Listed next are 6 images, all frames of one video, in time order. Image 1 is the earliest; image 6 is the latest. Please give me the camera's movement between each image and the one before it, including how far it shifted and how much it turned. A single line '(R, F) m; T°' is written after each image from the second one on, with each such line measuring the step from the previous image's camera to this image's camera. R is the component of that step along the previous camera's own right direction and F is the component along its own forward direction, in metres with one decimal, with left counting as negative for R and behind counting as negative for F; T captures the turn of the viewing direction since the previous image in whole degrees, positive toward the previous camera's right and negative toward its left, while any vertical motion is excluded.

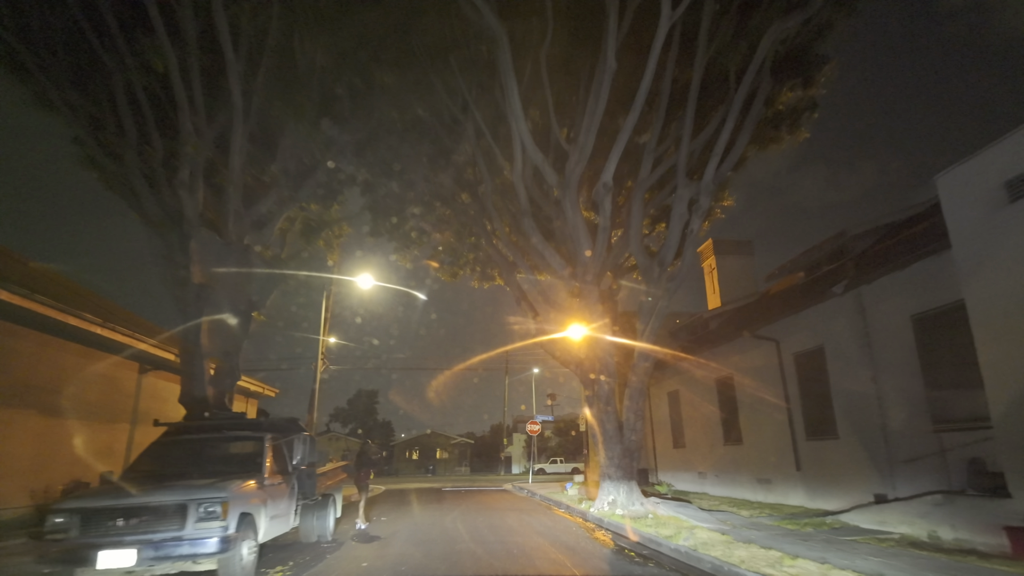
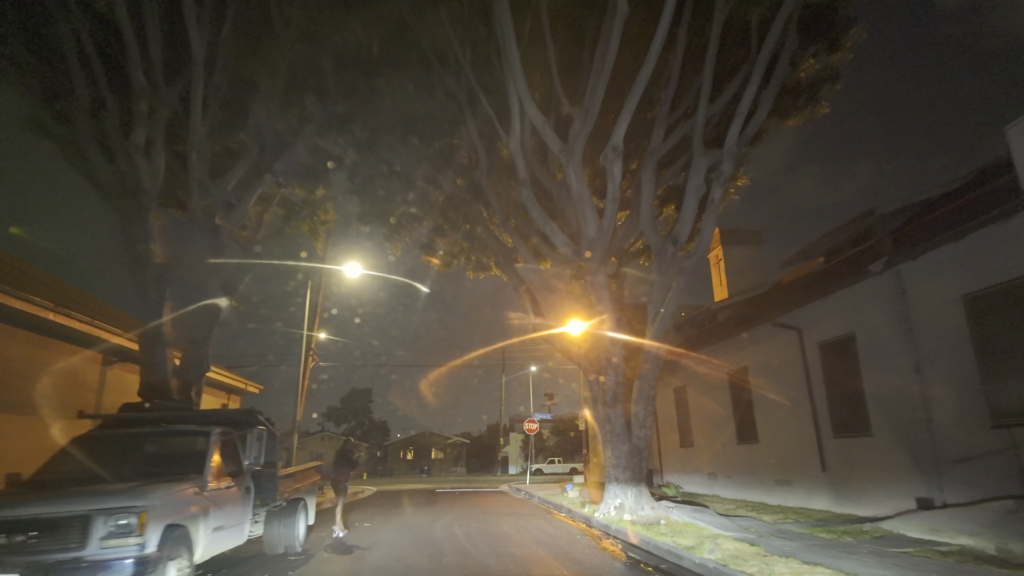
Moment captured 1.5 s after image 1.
(0.0, +1.2) m; 0°
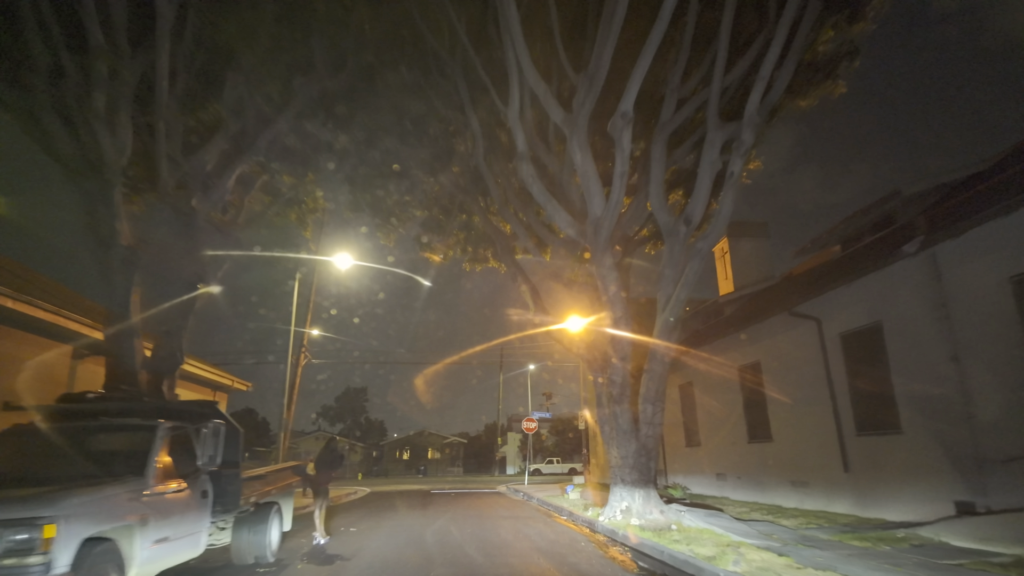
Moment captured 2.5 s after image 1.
(0.0, +0.8) m; 0°
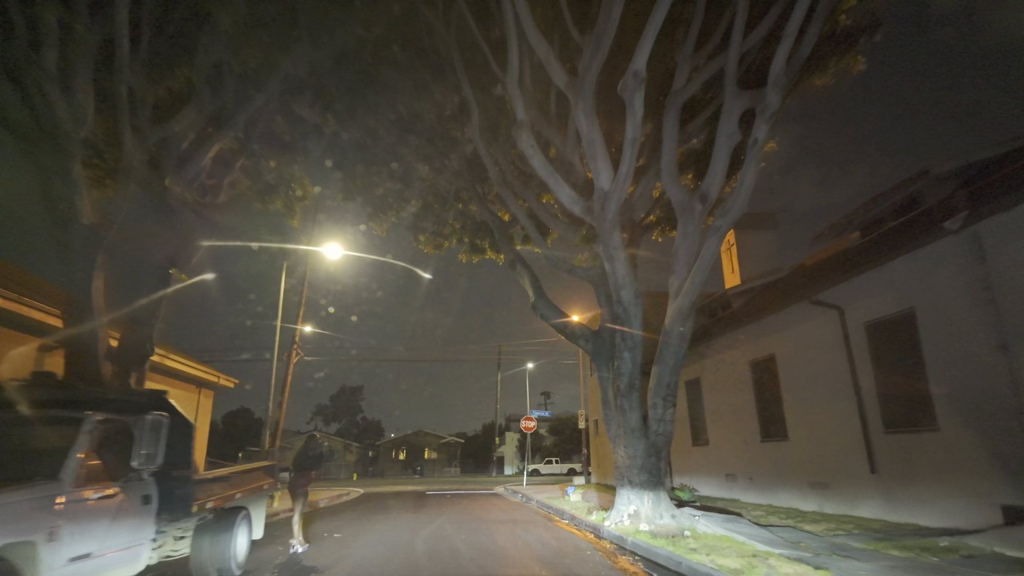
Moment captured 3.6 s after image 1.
(0.0, +0.8) m; 0°
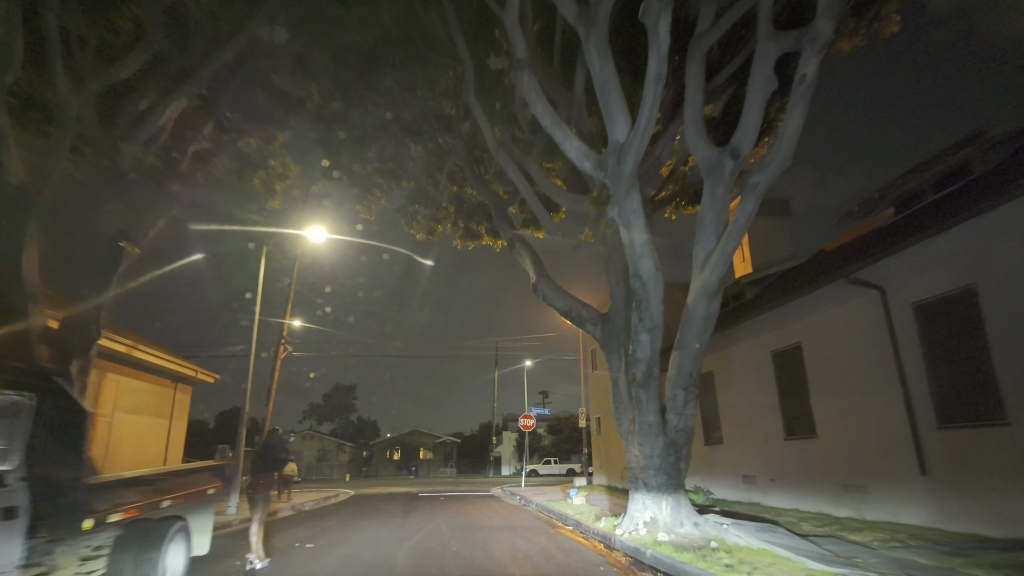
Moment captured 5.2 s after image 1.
(0.0, +1.2) m; 0°
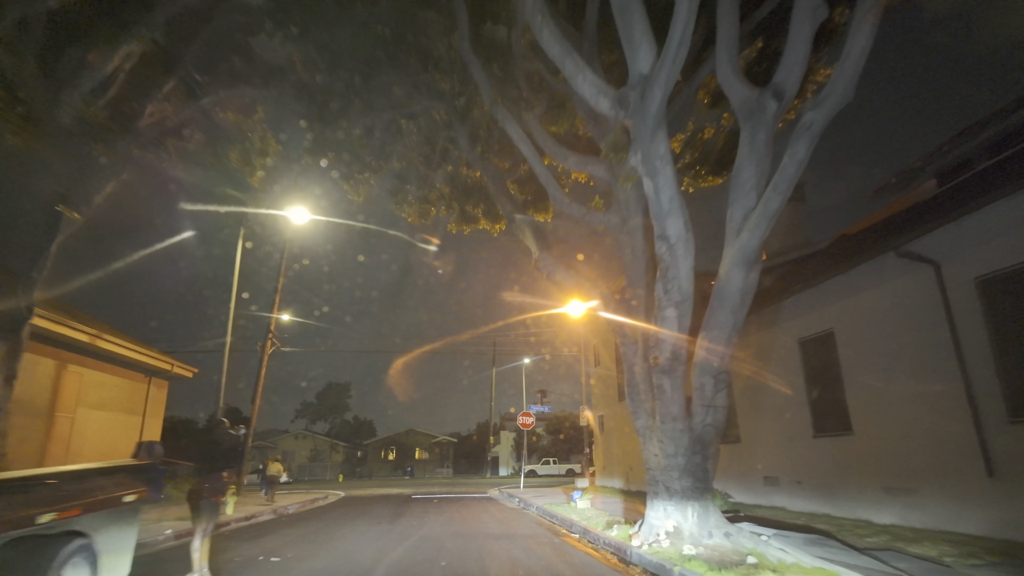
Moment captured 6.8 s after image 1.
(0.0, +1.2) m; 0°
